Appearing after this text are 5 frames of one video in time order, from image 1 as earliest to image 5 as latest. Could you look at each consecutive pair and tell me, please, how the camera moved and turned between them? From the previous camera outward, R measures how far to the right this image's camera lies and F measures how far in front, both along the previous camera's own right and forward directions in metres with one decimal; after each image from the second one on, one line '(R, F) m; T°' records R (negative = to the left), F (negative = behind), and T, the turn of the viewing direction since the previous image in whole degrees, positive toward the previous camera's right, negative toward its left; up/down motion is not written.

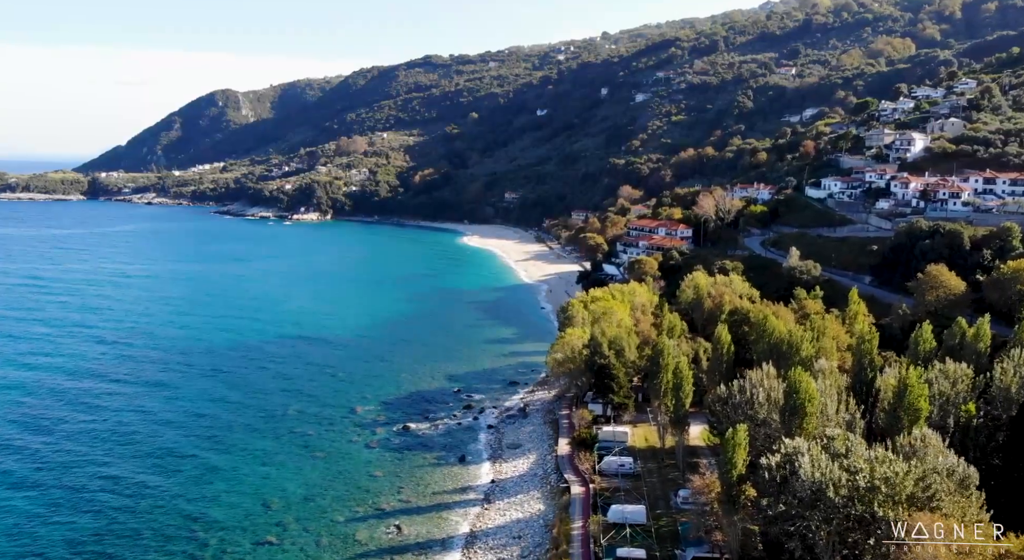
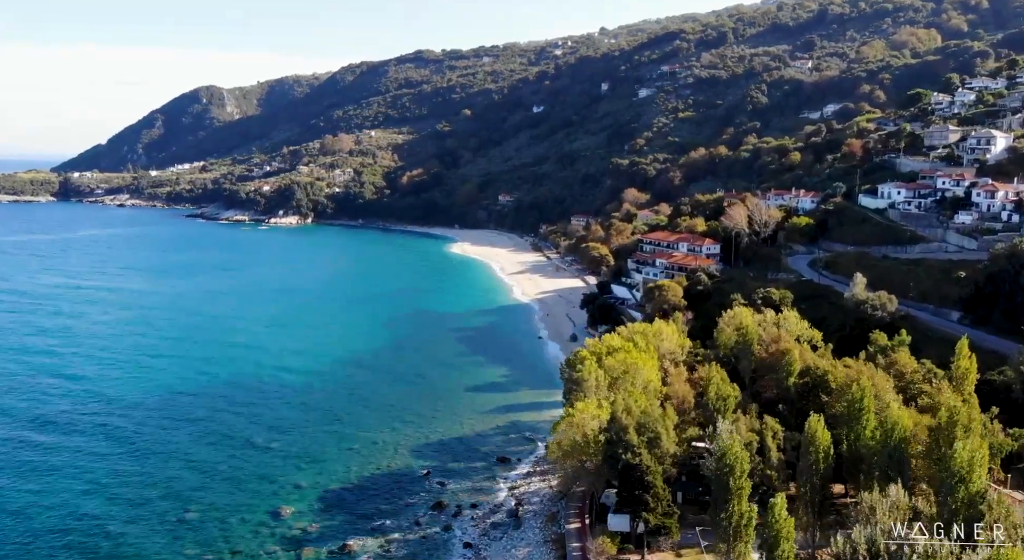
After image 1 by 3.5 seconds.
(+0.3, +11.6) m; 0°
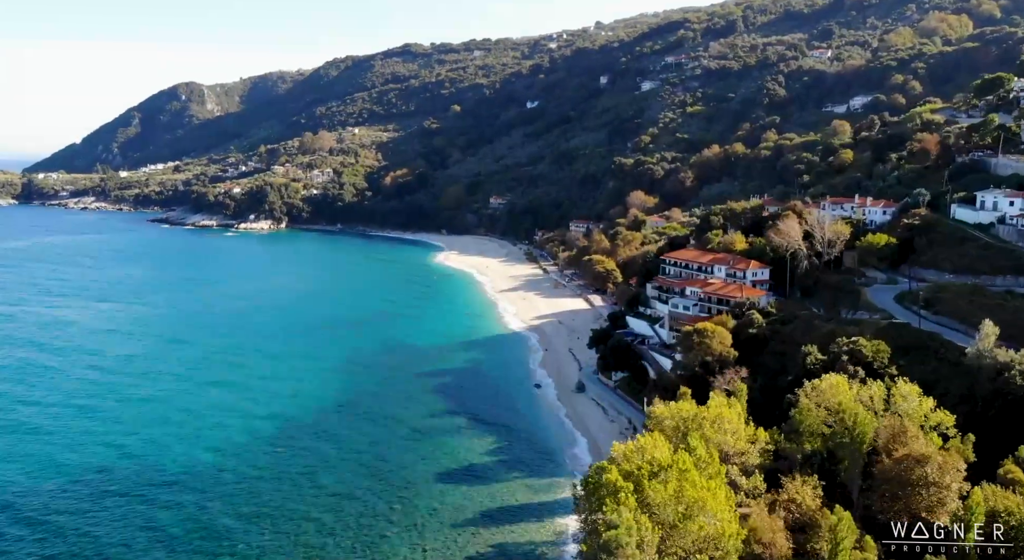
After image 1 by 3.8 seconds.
(+0.3, +12.8) m; 0°
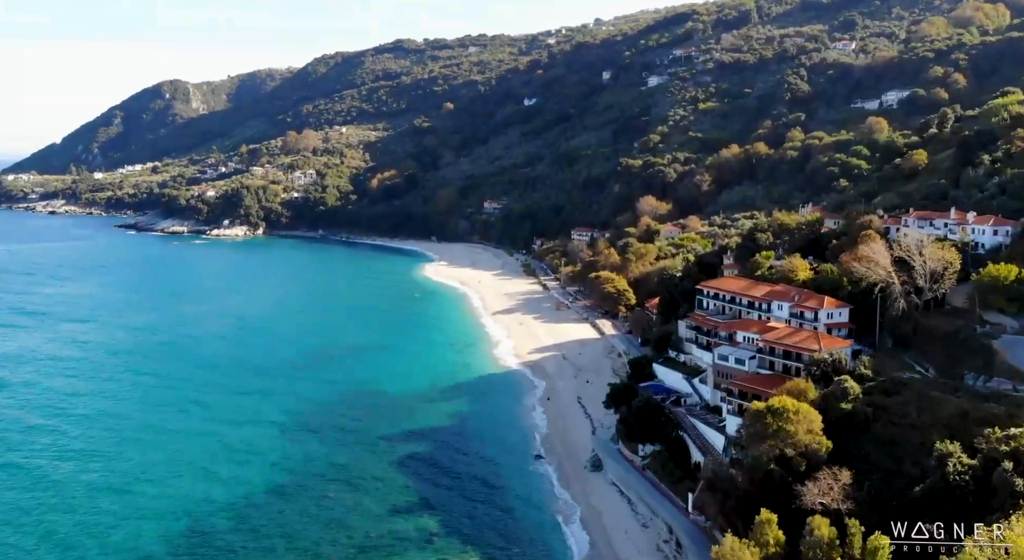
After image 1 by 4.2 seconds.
(+0.1, +11.1) m; 0°
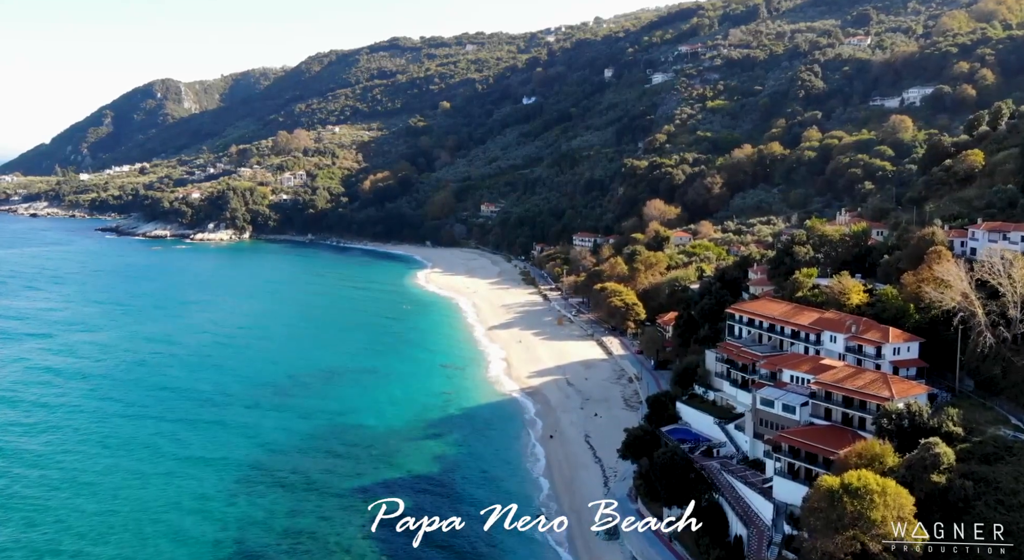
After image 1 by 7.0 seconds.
(0.0, +5.9) m; 0°
